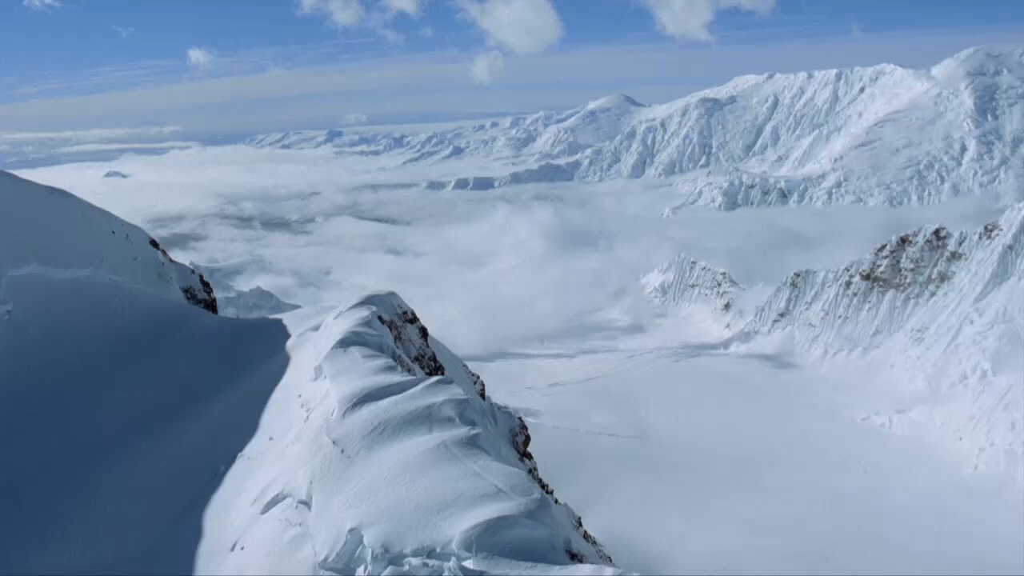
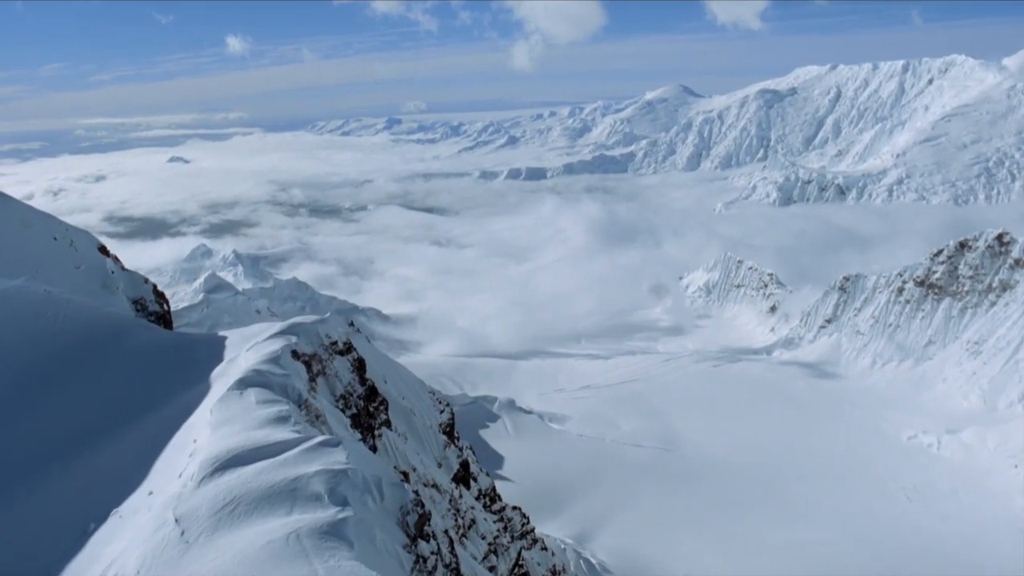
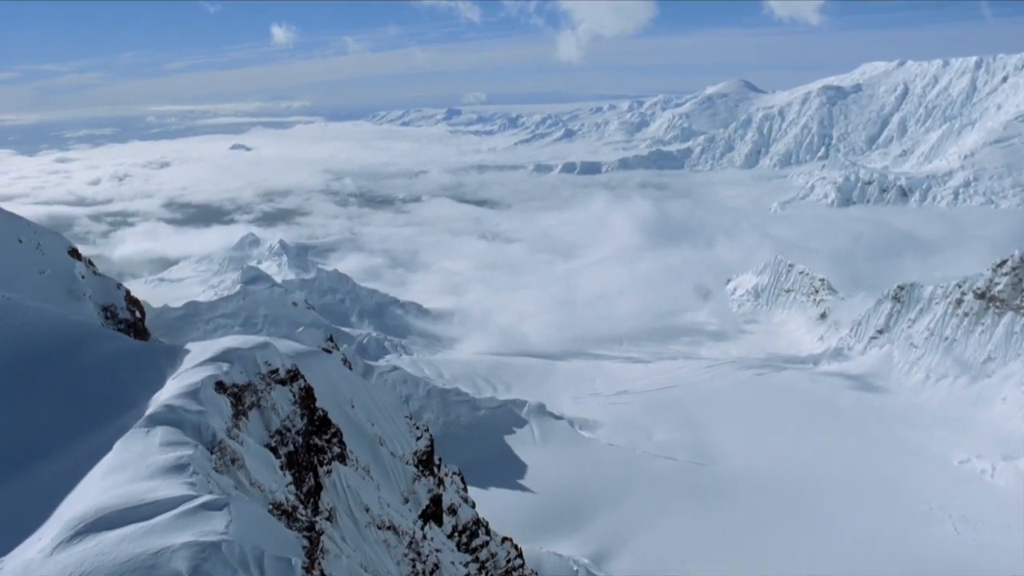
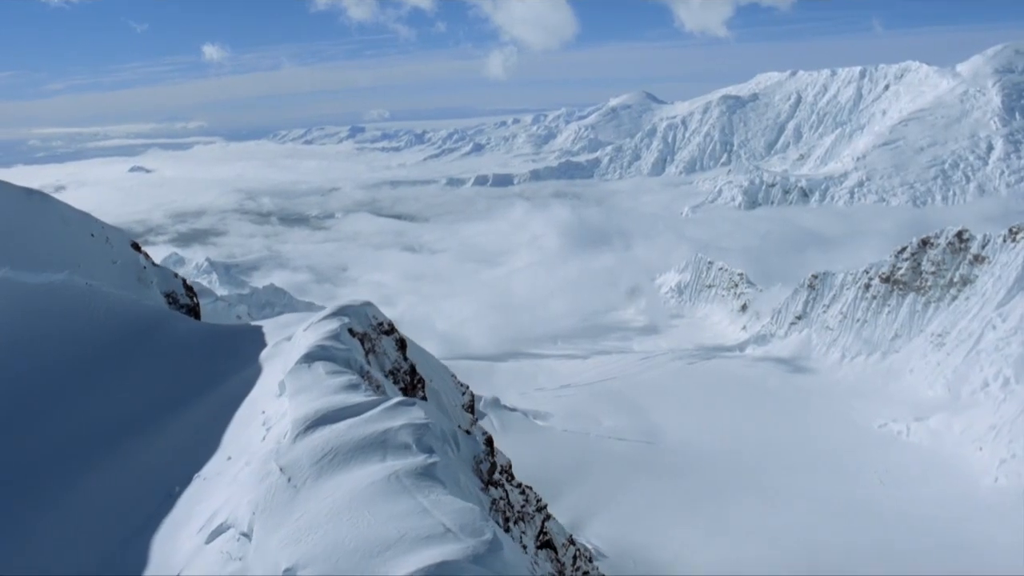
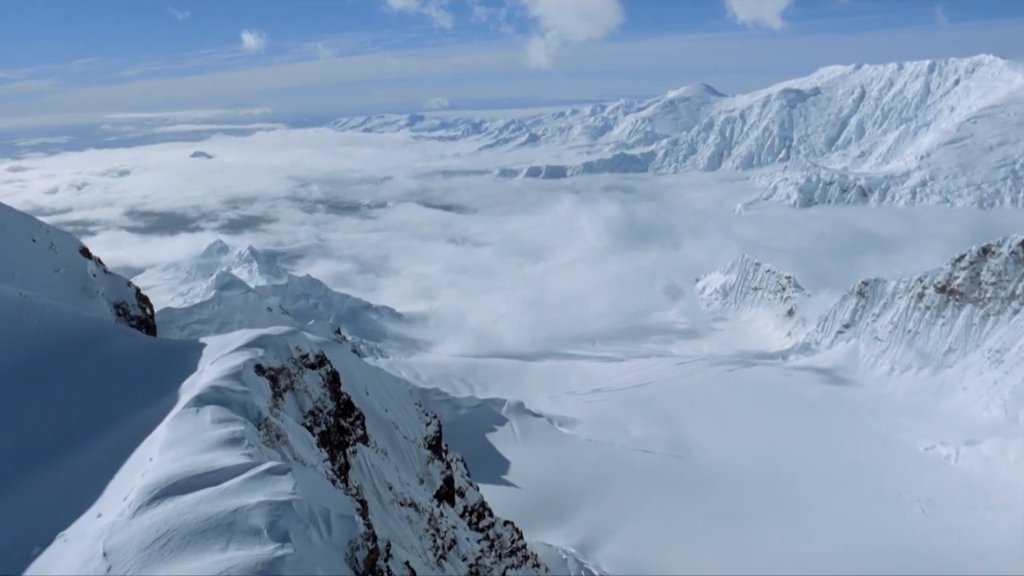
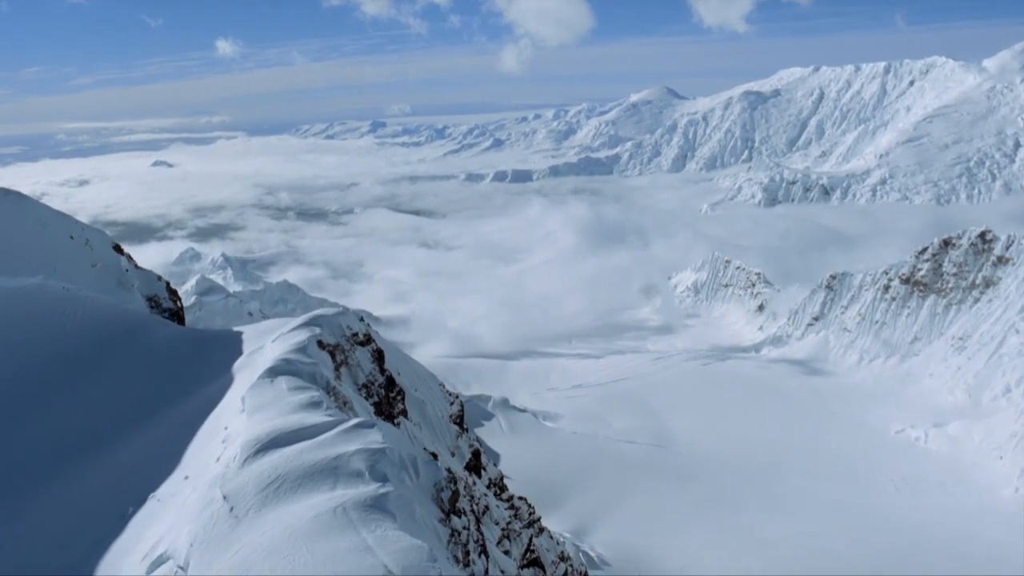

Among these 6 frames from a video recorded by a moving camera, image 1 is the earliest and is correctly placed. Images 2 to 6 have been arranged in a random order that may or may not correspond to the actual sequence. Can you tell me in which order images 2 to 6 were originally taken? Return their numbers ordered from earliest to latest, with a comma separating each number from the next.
4, 6, 2, 5, 3
